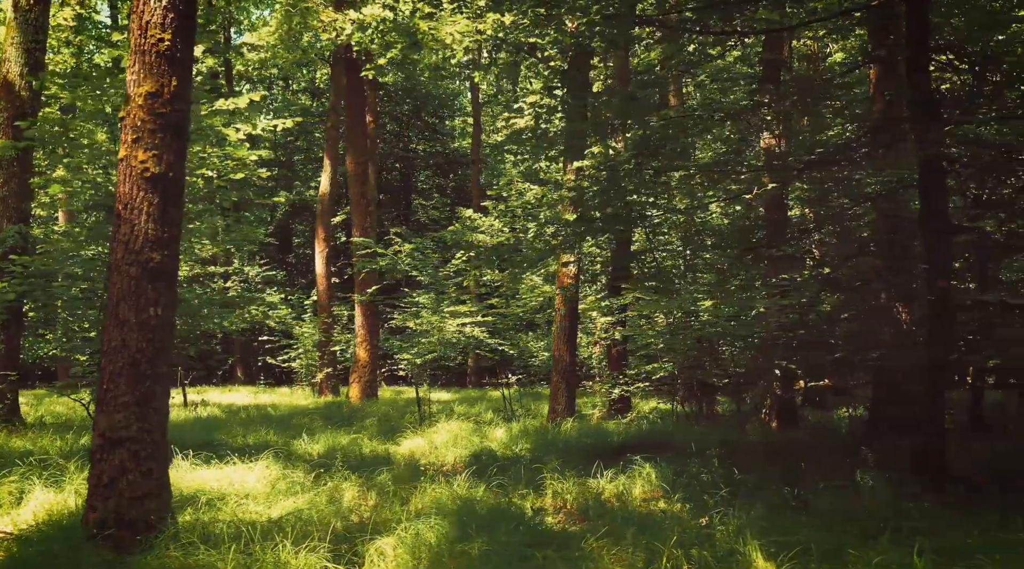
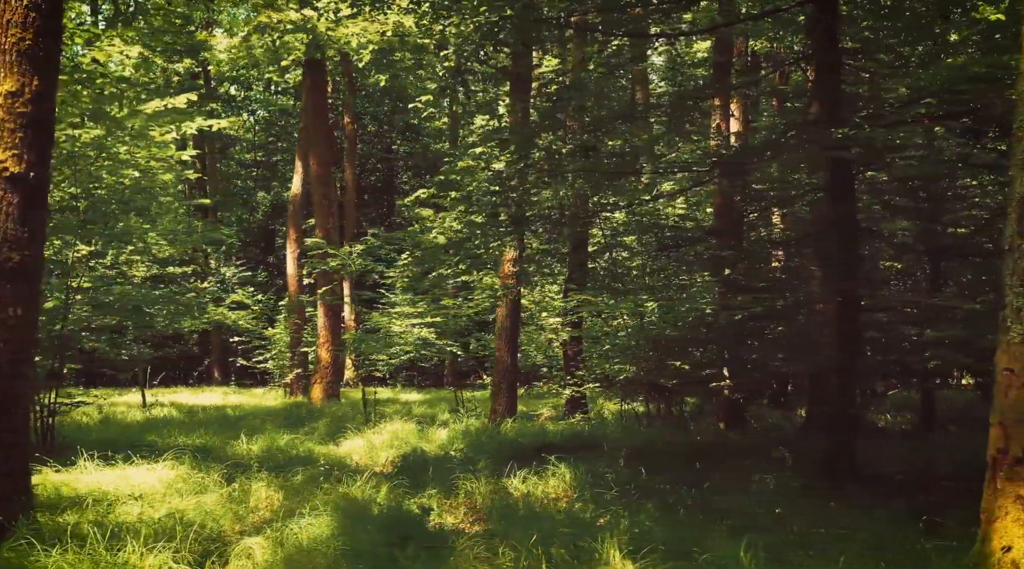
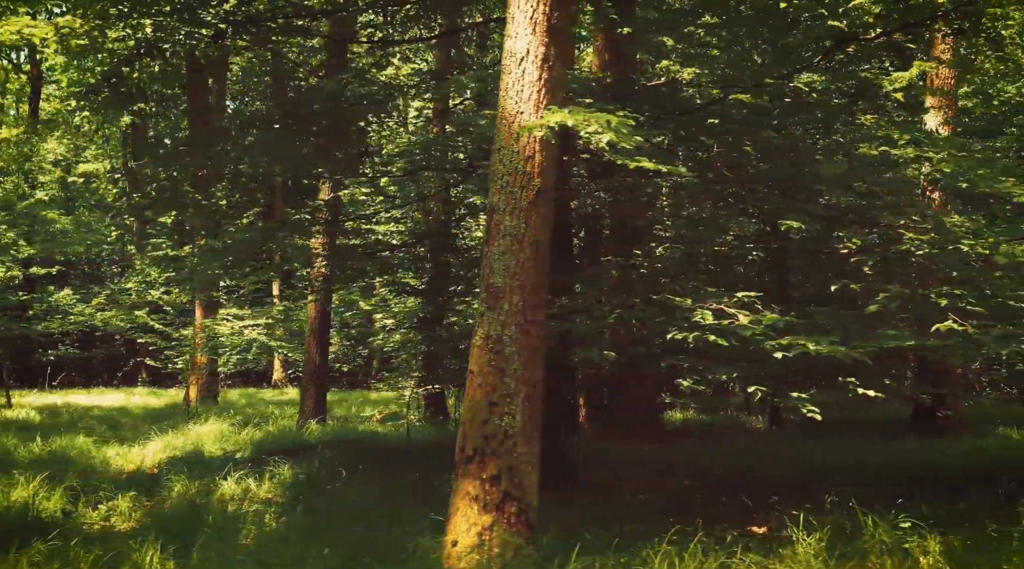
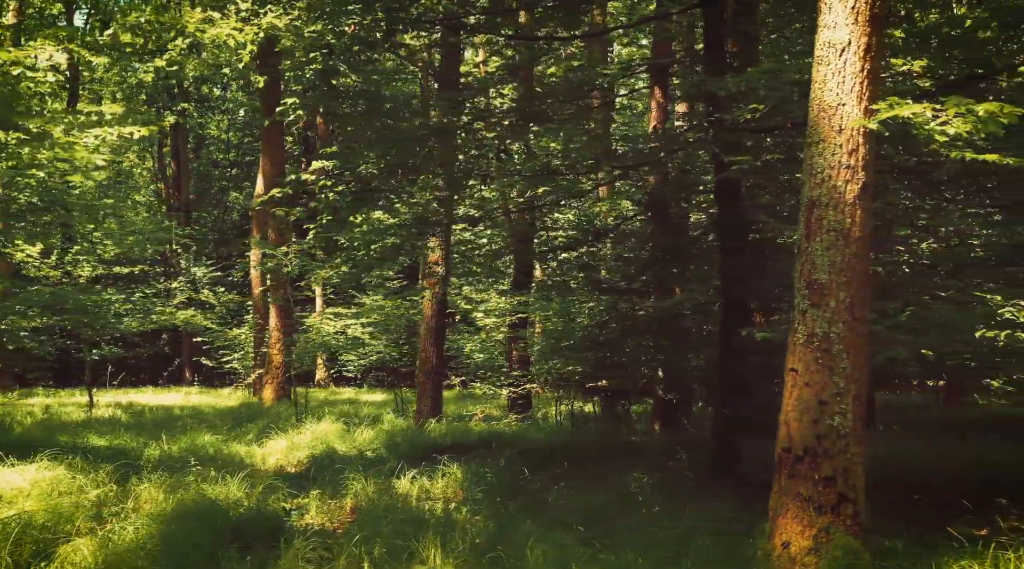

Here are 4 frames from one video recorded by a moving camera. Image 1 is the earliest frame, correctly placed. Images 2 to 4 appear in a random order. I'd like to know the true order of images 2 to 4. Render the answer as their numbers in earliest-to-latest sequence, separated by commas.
2, 4, 3
